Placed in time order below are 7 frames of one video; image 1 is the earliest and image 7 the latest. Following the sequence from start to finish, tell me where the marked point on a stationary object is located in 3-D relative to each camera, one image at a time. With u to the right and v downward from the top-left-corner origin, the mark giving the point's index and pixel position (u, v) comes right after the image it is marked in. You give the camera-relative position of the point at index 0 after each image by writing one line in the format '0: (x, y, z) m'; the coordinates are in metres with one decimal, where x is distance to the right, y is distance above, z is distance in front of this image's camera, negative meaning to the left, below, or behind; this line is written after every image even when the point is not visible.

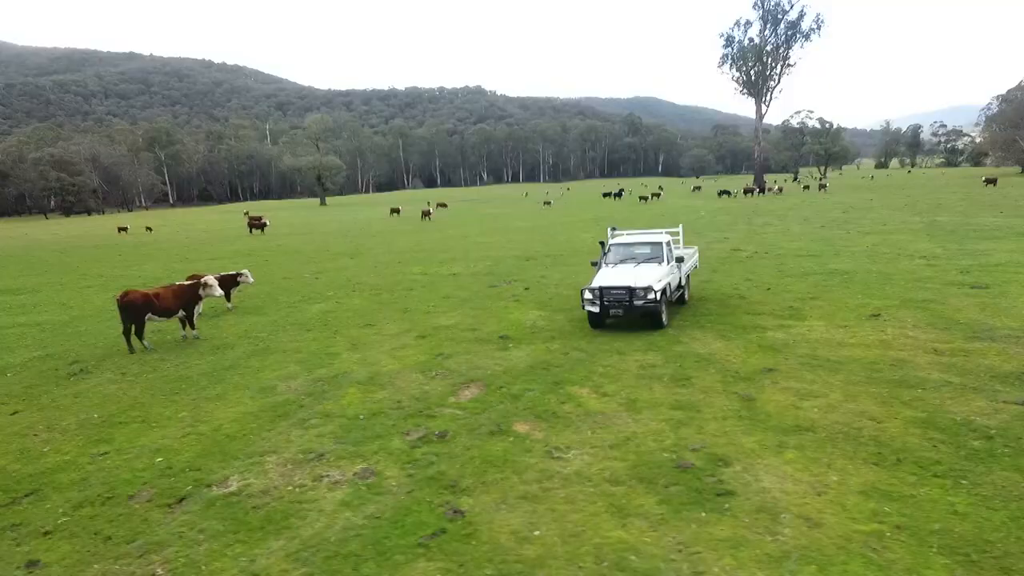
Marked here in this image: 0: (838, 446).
0: (+3.9, -1.9, +7.4) m
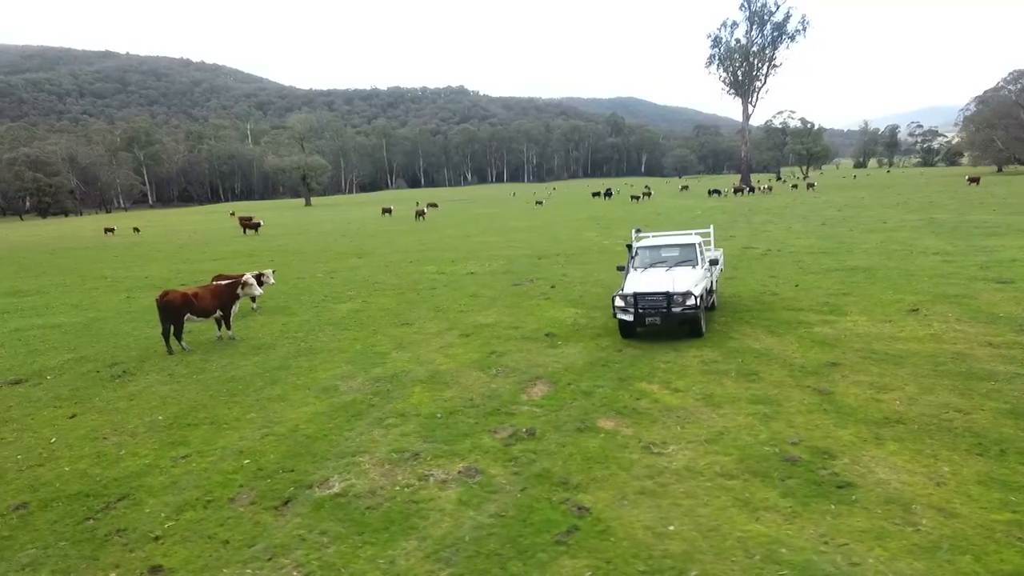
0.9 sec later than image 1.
0: (+5.1, -1.8, +7.5) m
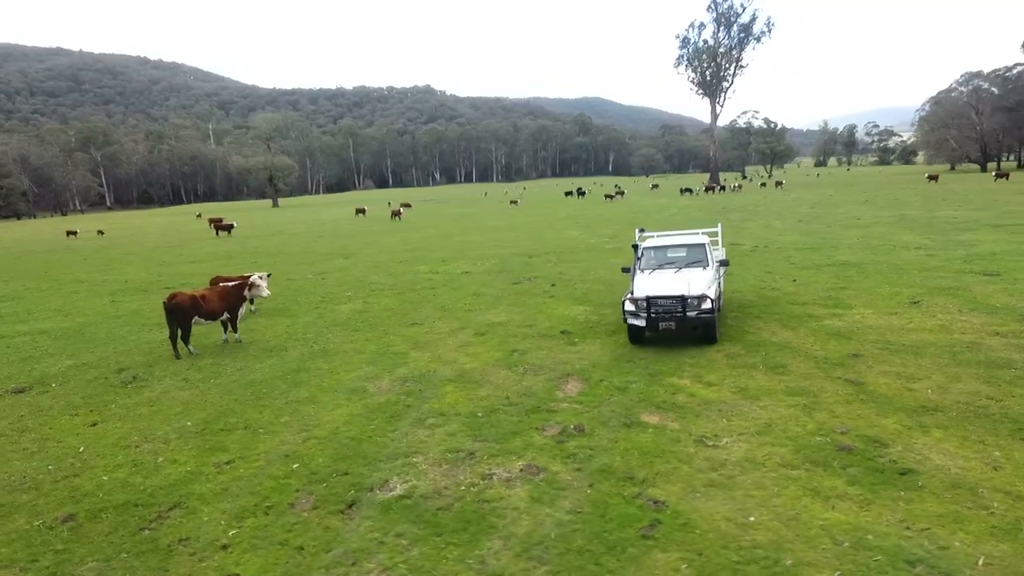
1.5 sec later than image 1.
0: (+5.8, -1.7, +7.7) m
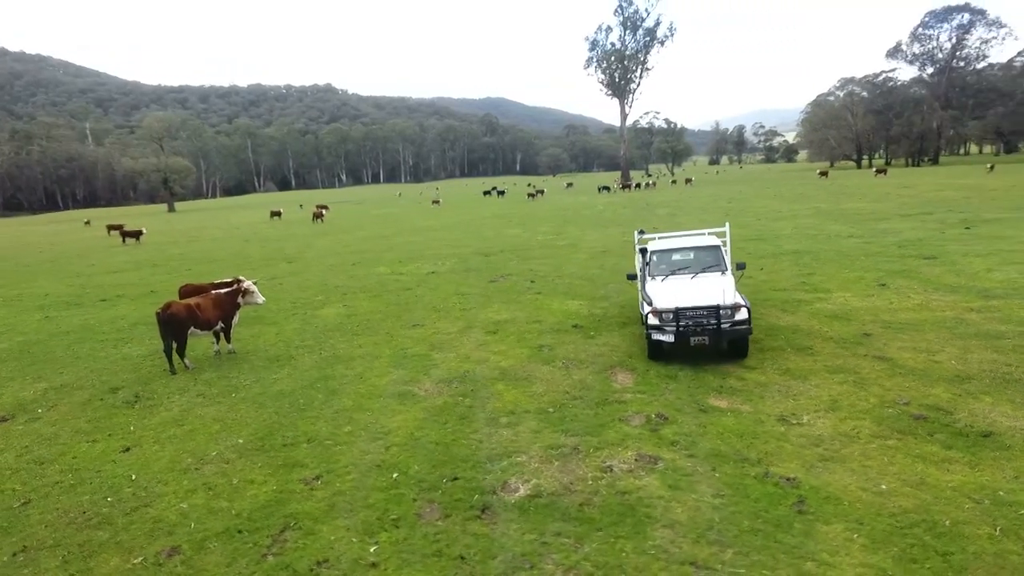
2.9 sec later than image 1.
0: (+6.9, -1.4, +8.5) m
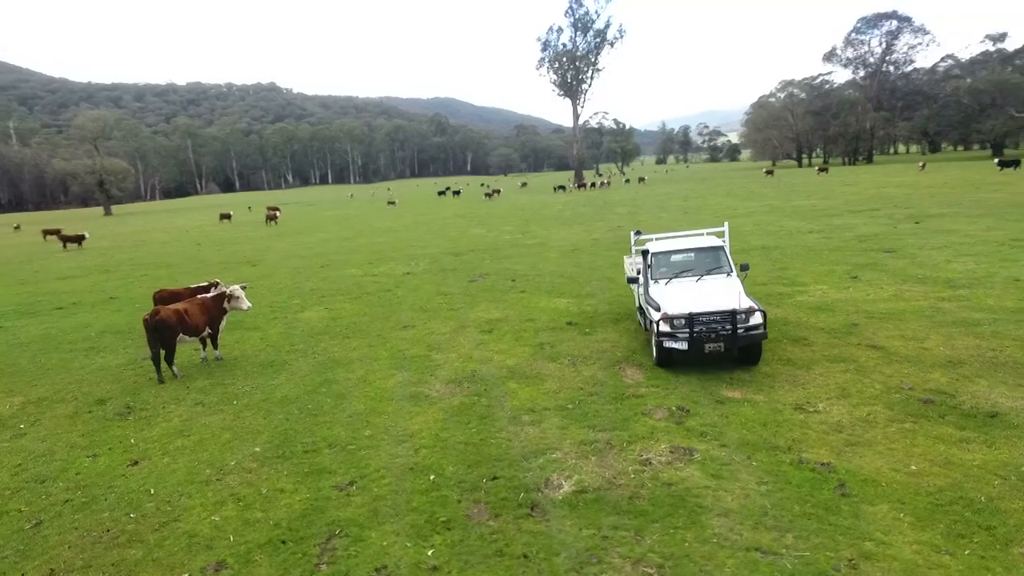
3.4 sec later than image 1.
0: (+7.2, -1.2, +9.1) m
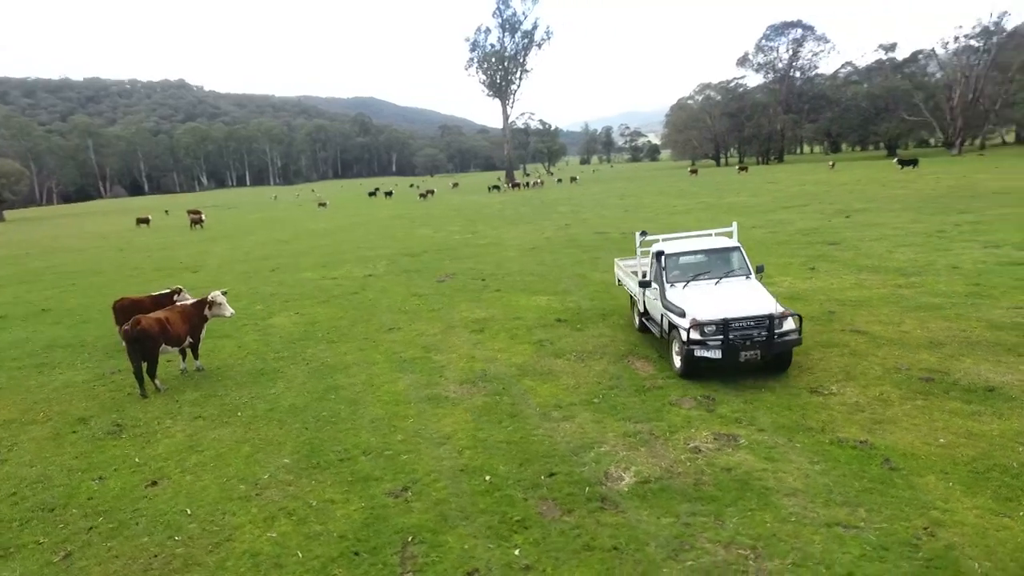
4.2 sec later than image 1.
0: (+7.5, -1.0, +9.9) m
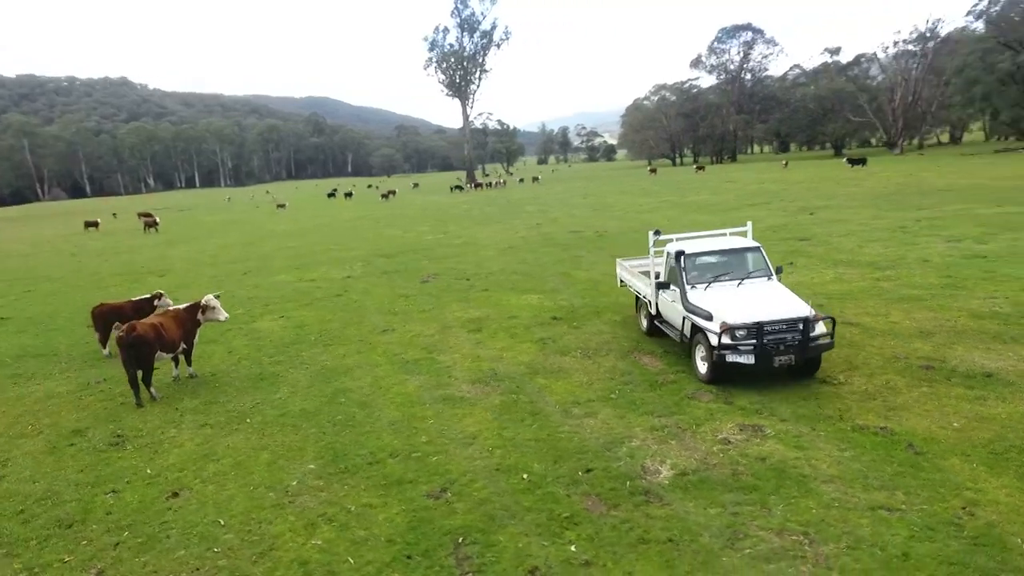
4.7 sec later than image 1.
0: (+7.7, -0.8, +10.4) m
